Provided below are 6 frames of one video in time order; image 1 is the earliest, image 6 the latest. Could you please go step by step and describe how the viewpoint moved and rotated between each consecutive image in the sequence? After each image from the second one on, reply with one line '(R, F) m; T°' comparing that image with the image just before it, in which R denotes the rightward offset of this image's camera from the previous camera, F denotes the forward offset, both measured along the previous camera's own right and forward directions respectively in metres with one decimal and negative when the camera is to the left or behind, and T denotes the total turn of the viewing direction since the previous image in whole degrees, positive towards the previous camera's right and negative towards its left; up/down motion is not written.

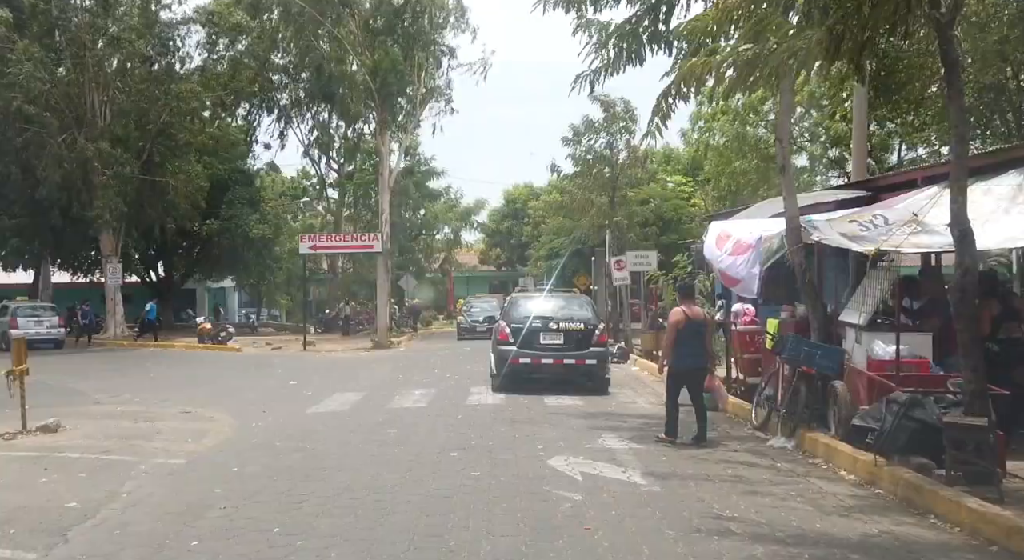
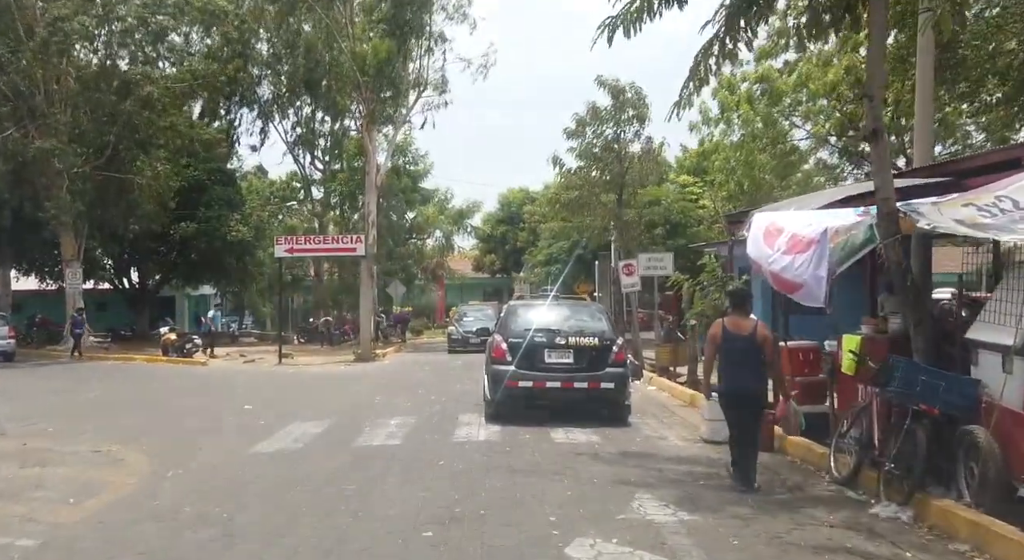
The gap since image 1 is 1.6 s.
(0.0, +2.6) m; 0°
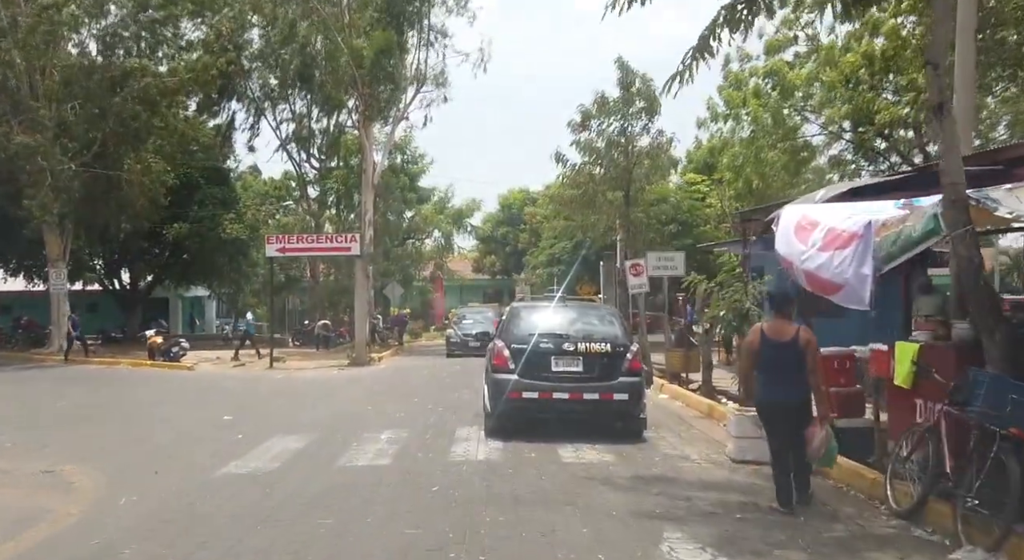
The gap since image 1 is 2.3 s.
(0.0, +1.1) m; 0°
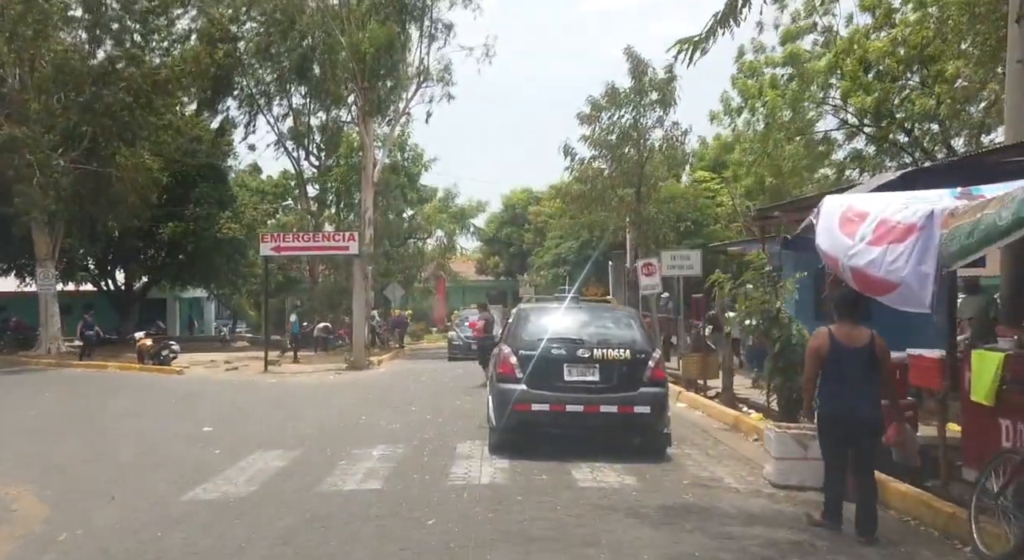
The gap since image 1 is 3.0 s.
(0.0, +1.1) m; 0°
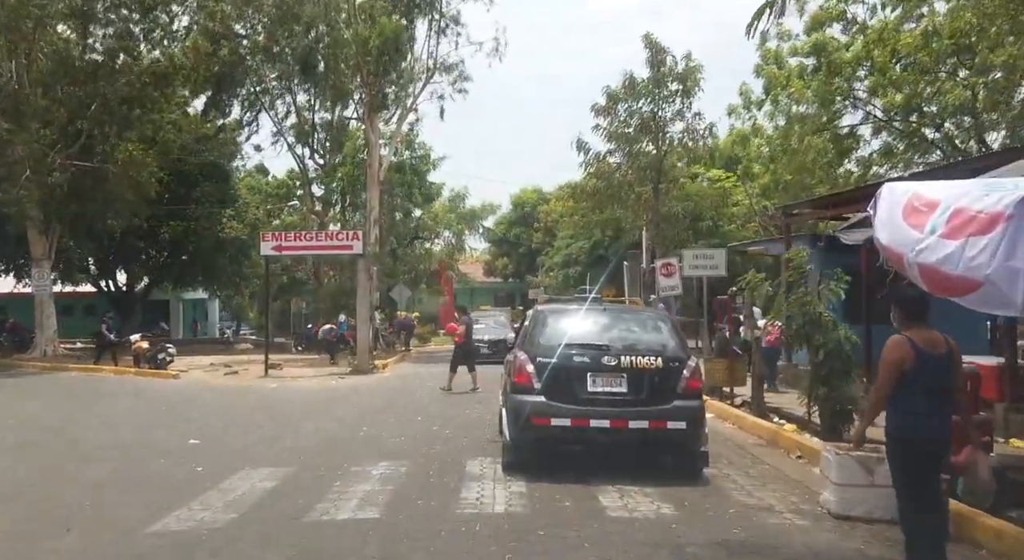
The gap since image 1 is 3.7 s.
(-0.1, +1.0) m; 0°
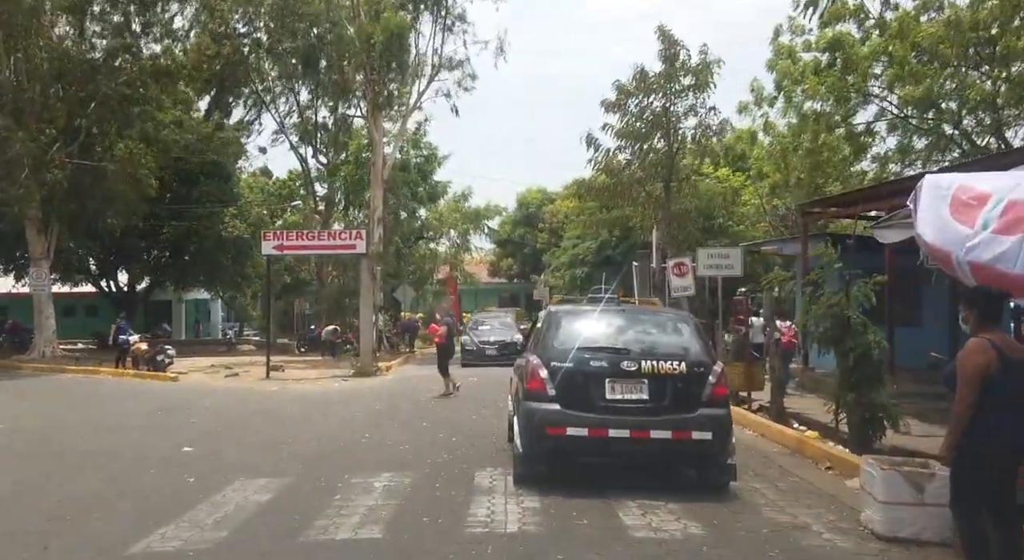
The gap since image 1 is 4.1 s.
(-0.1, +0.5) m; 0°
